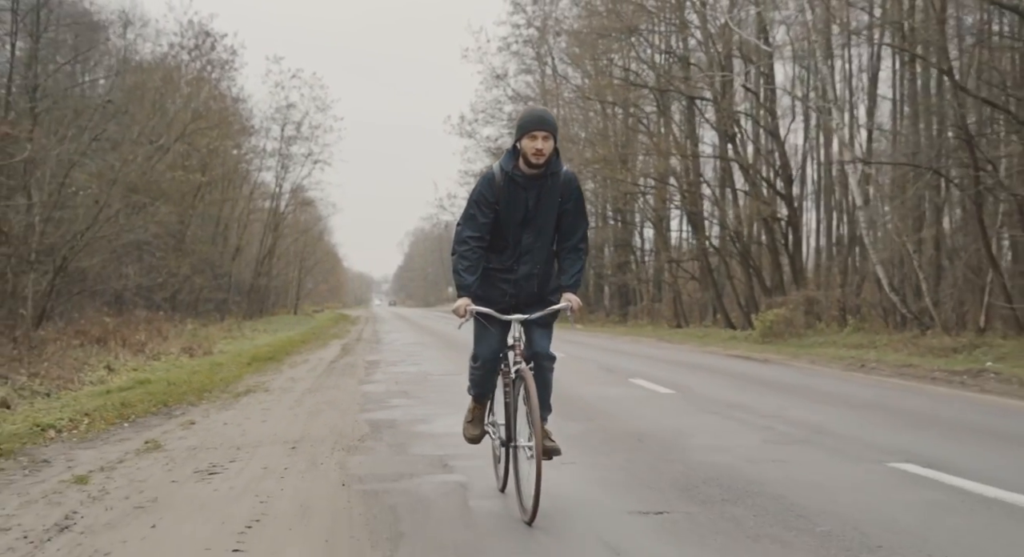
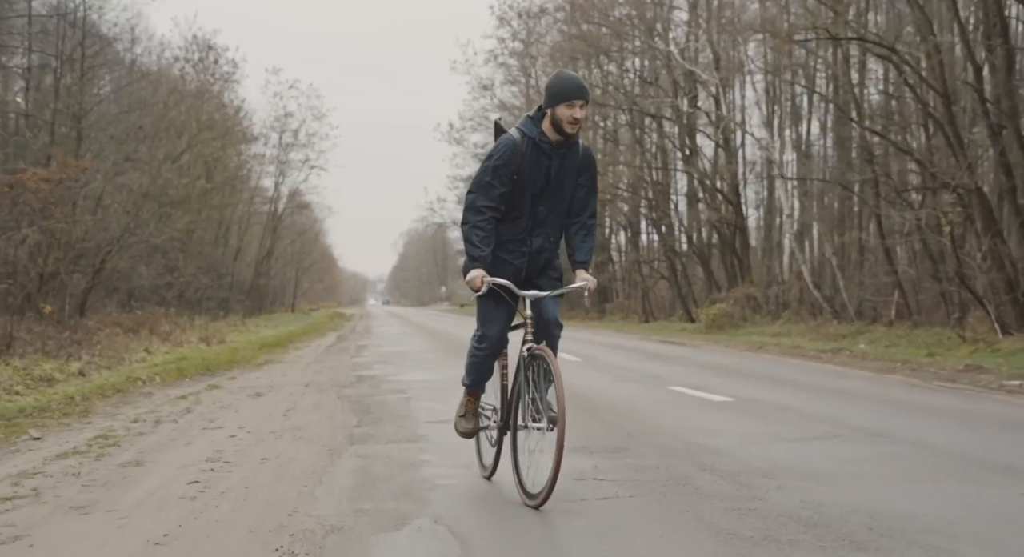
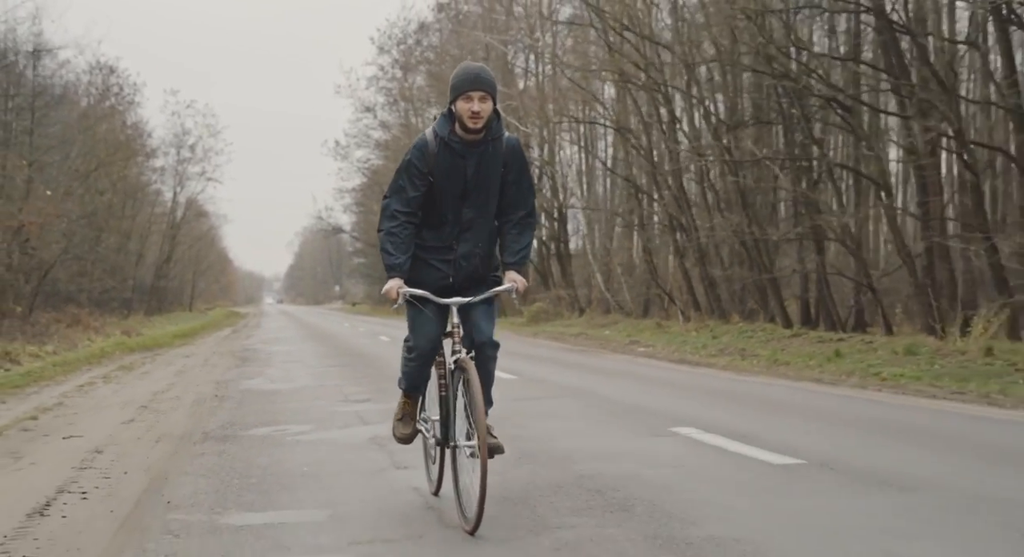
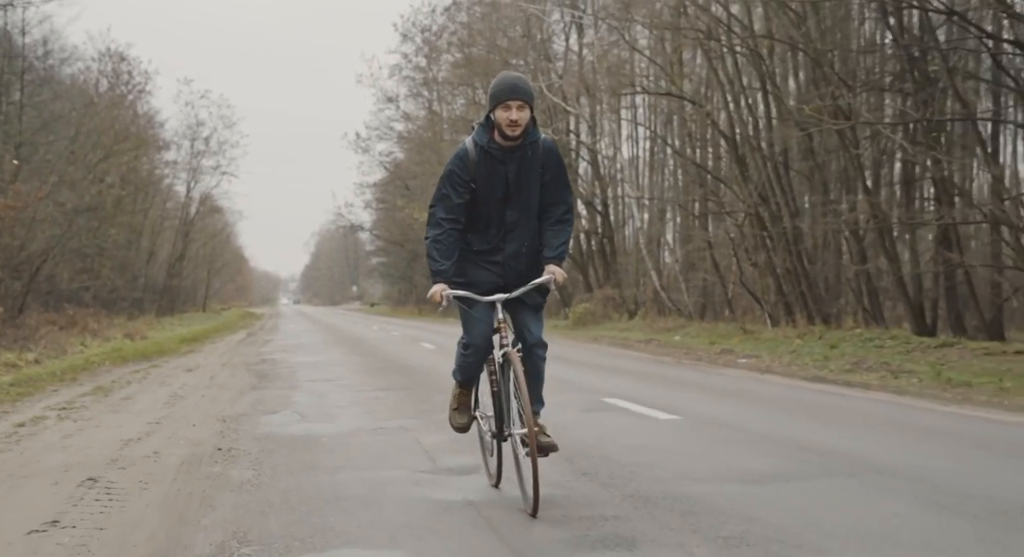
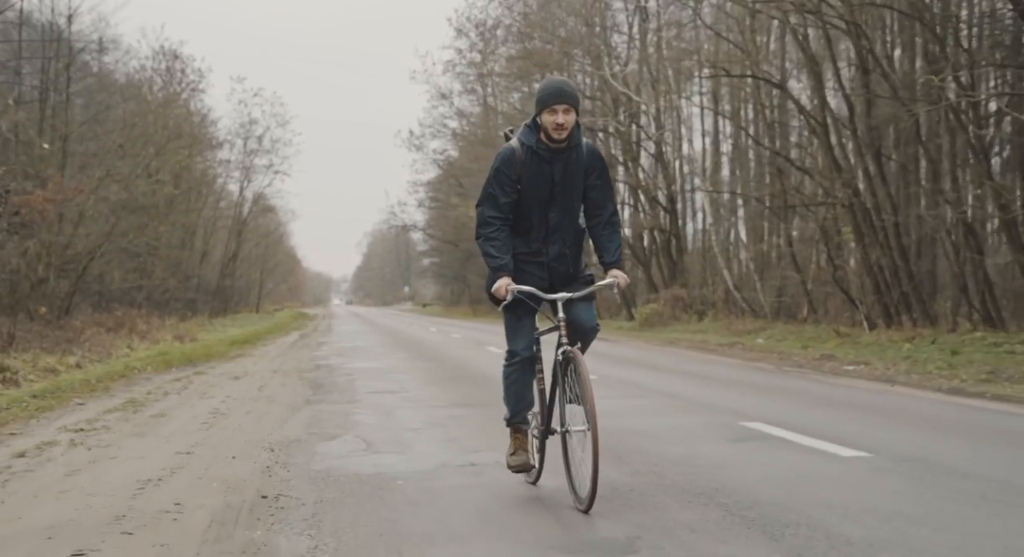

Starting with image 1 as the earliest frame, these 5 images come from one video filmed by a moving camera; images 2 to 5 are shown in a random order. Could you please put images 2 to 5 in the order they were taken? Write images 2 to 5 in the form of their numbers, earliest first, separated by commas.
2, 5, 4, 3
